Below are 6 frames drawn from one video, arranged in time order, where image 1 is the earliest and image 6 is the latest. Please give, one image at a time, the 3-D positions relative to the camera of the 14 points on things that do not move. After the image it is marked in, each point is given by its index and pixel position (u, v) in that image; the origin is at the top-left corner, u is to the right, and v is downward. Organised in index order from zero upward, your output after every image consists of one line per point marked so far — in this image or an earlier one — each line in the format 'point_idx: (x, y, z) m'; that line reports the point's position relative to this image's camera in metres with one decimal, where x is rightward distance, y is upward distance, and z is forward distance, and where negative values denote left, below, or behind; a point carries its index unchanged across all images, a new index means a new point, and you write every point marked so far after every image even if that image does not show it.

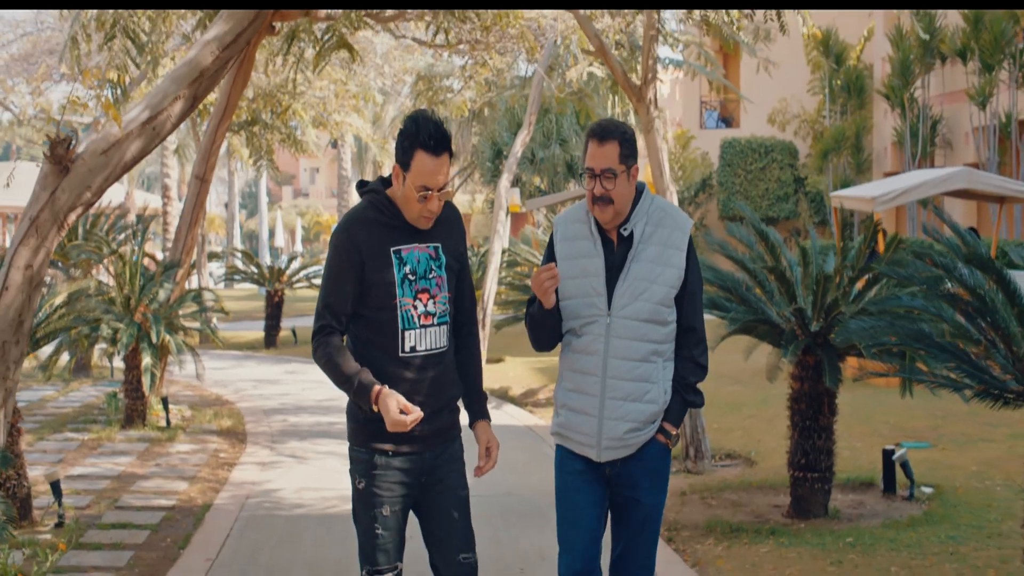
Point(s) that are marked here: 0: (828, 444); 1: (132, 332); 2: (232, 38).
0: (+2.1, -1.0, +8.1) m
1: (-3.4, -0.4, +11.4) m
2: (-1.4, +1.3, +6.4) m
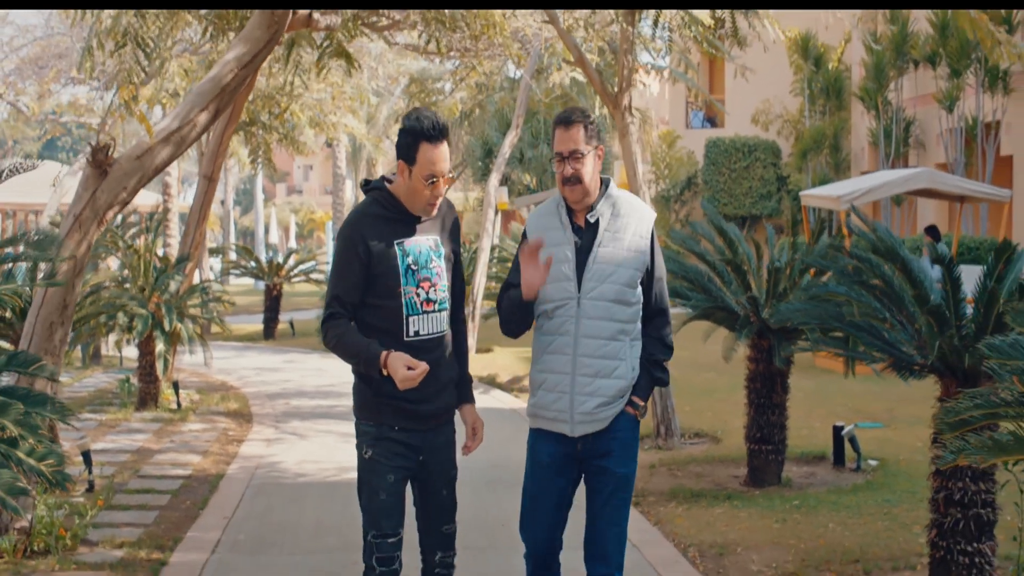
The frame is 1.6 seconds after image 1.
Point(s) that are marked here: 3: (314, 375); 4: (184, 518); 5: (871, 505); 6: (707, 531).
0: (+1.9, -1.0, +9.1) m
1: (-3.6, -0.3, +12.3) m
2: (-1.5, +1.3, +7.3) m
3: (-2.5, -1.1, +15.5) m
4: (-2.1, -1.5, +8.0) m
5: (+2.4, -1.4, +8.3) m
6: (+1.2, -1.5, +7.7) m
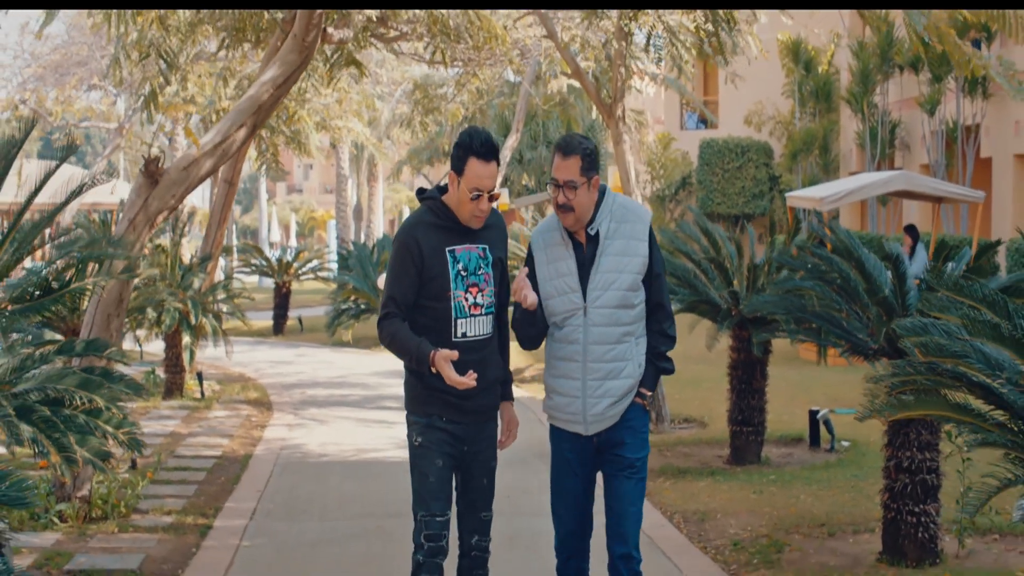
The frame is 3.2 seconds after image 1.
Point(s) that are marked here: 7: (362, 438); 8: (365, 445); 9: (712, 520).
0: (+2.0, -0.9, +10.0) m
1: (-3.6, -0.3, +13.2) m
2: (-1.5, +1.4, +8.1) m
3: (-2.4, -1.0, +16.4) m
4: (-2.1, -1.4, +8.8) m
5: (+2.4, -1.4, +9.2) m
6: (+1.2, -1.5, +8.6) m
7: (-1.3, -1.3, +11.0) m
8: (-1.3, -1.3, +10.7) m
9: (+1.3, -1.5, +8.1) m
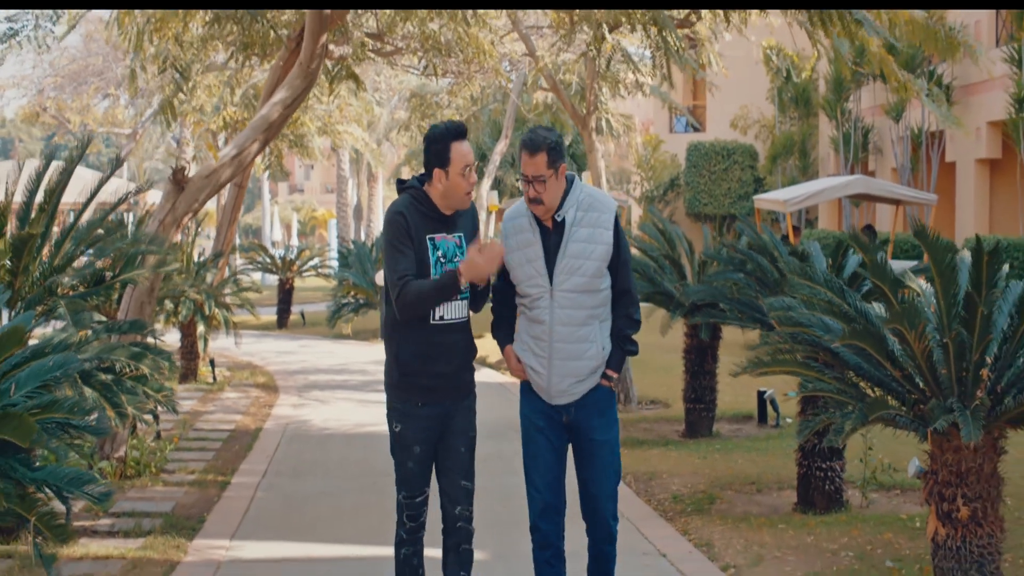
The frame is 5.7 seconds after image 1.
0: (+1.8, -0.9, +11.3) m
1: (-3.7, -0.2, +14.6) m
2: (-1.7, +1.4, +9.5) m
3: (-2.6, -1.0, +17.8) m
4: (-2.2, -1.4, +10.2) m
5: (+2.2, -1.4, +10.6) m
6: (+1.0, -1.4, +9.9) m
7: (-1.5, -1.3, +12.3) m
8: (-1.4, -1.3, +12.1) m
9: (+1.1, -1.4, +9.4) m
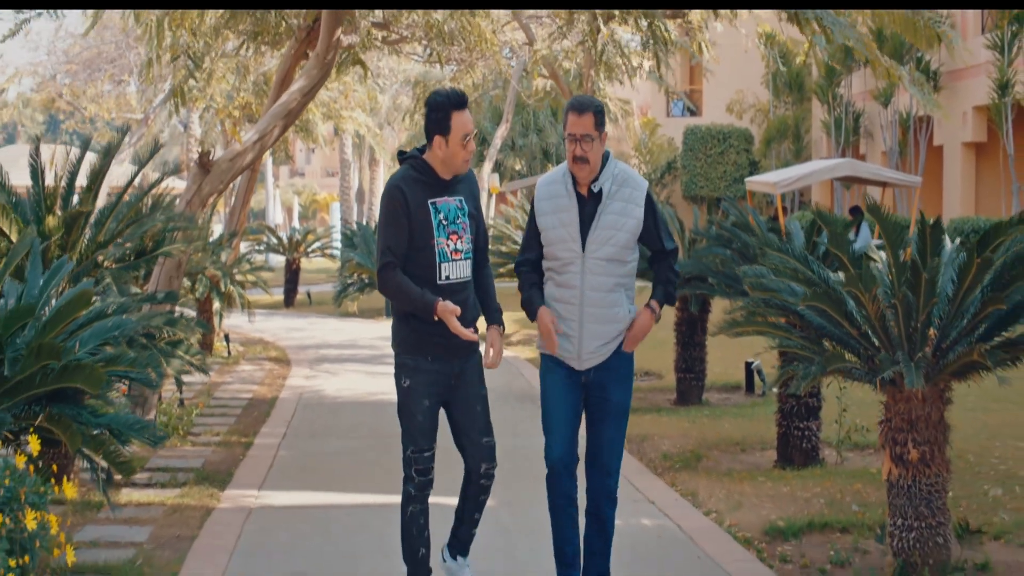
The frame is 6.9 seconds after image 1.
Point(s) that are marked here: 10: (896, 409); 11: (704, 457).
0: (+1.8, -0.6, +12.0) m
1: (-3.7, 0.0, +15.3) m
2: (-1.7, +1.6, +10.2) m
3: (-2.6, -0.7, +18.5) m
4: (-2.2, -1.2, +10.9) m
5: (+2.2, -1.1, +11.3) m
6: (+1.1, -1.2, +10.7) m
7: (-1.5, -1.0, +13.1) m
8: (-1.4, -1.0, +12.8) m
9: (+1.1, -1.2, +10.2) m
10: (+1.9, -0.6, +6.1) m
11: (+1.4, -1.3, +9.4) m
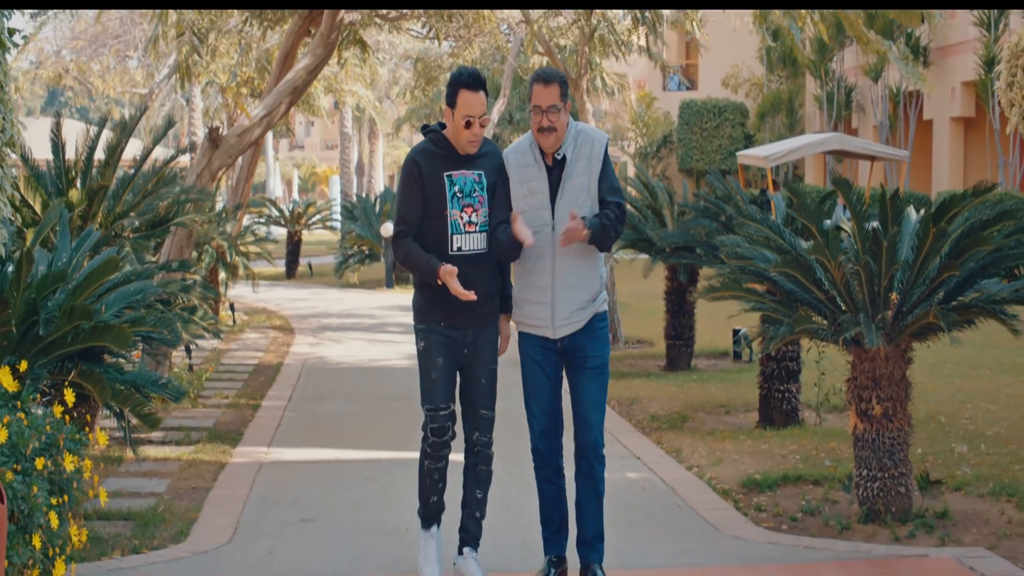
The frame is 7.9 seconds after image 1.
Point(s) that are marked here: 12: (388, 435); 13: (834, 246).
0: (+1.8, -0.3, +12.5) m
1: (-3.8, +0.4, +15.7) m
2: (-1.7, +1.9, +10.6) m
3: (-2.7, -0.2, +19.0) m
4: (-2.3, -0.9, +11.4) m
5: (+2.2, -0.9, +11.8) m
6: (+1.0, -0.9, +11.2) m
7: (-1.5, -0.7, +13.6) m
8: (-1.5, -0.7, +13.3) m
9: (+1.1, -1.0, +10.7) m
10: (+1.8, -0.4, +6.6) m
11: (+1.4, -1.0, +9.9) m
12: (-0.9, -1.1, +9.1) m
13: (+1.6, +0.2, +6.4) m
